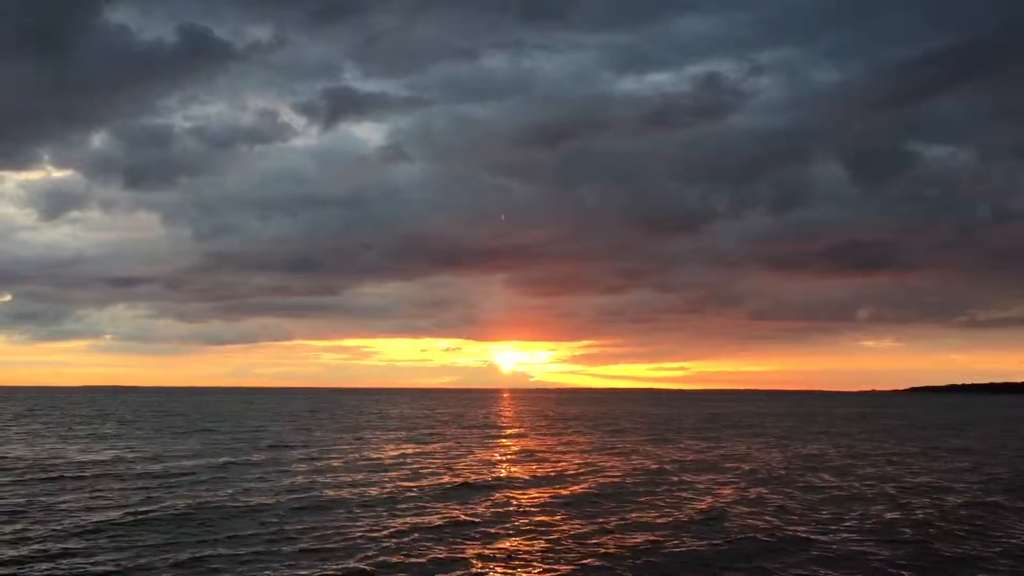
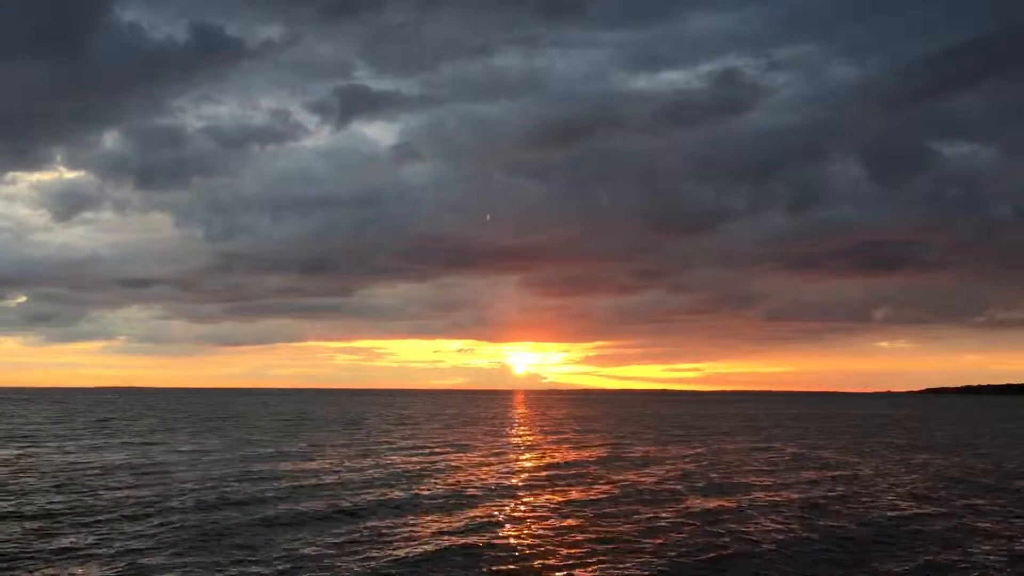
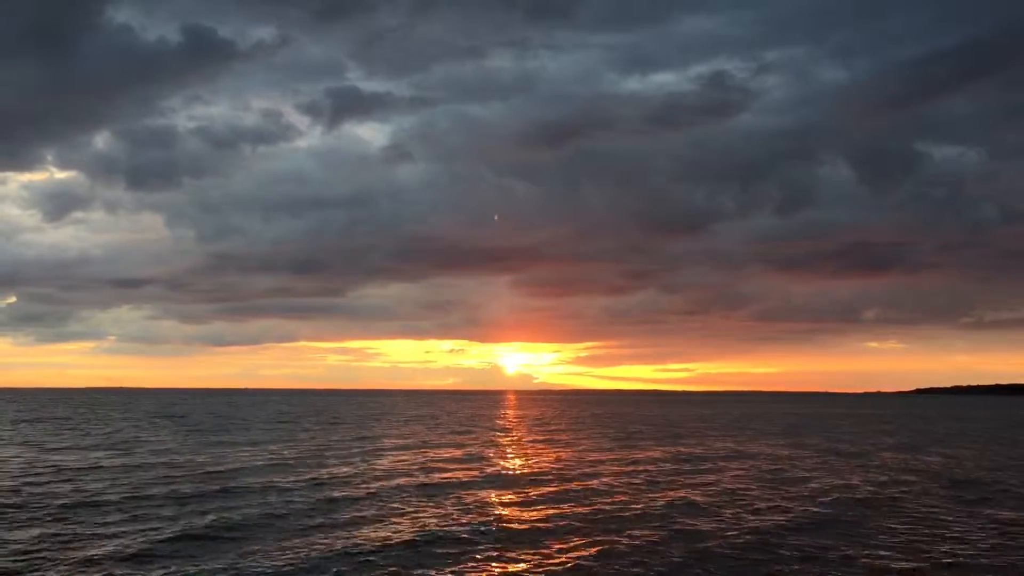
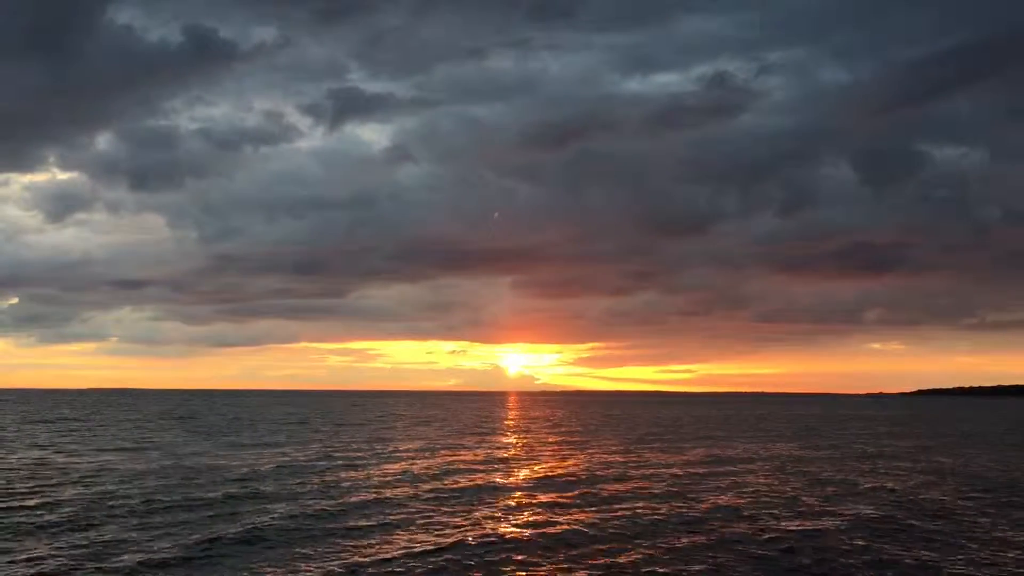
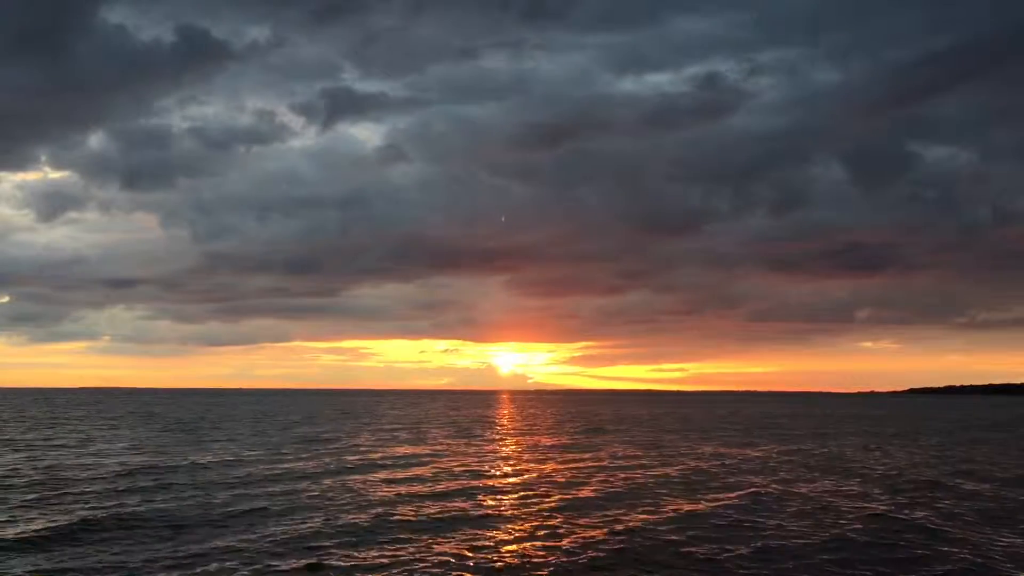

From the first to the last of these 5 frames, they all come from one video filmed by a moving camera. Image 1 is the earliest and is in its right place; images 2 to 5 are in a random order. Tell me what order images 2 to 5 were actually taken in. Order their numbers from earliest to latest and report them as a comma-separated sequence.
5, 3, 4, 2
